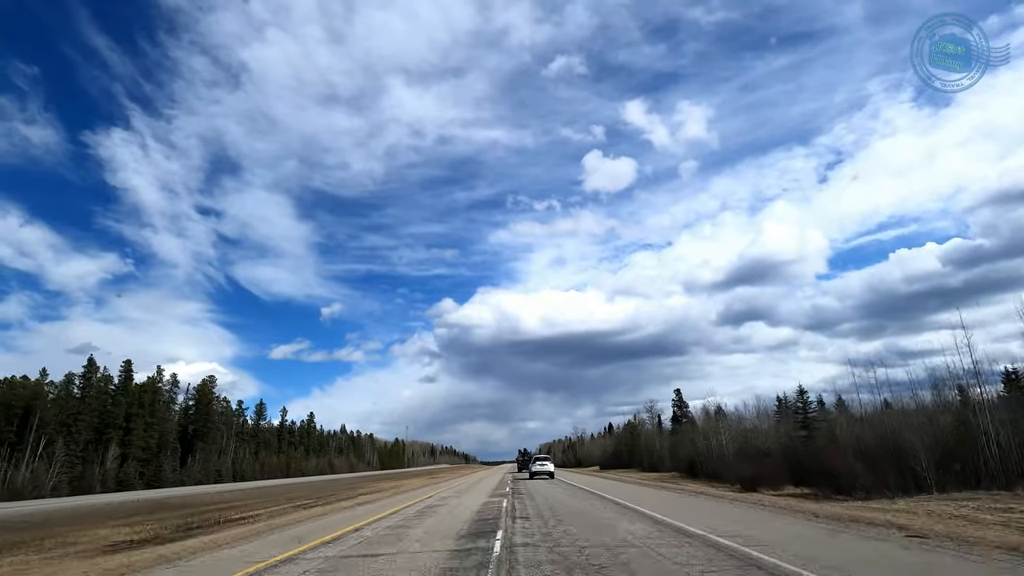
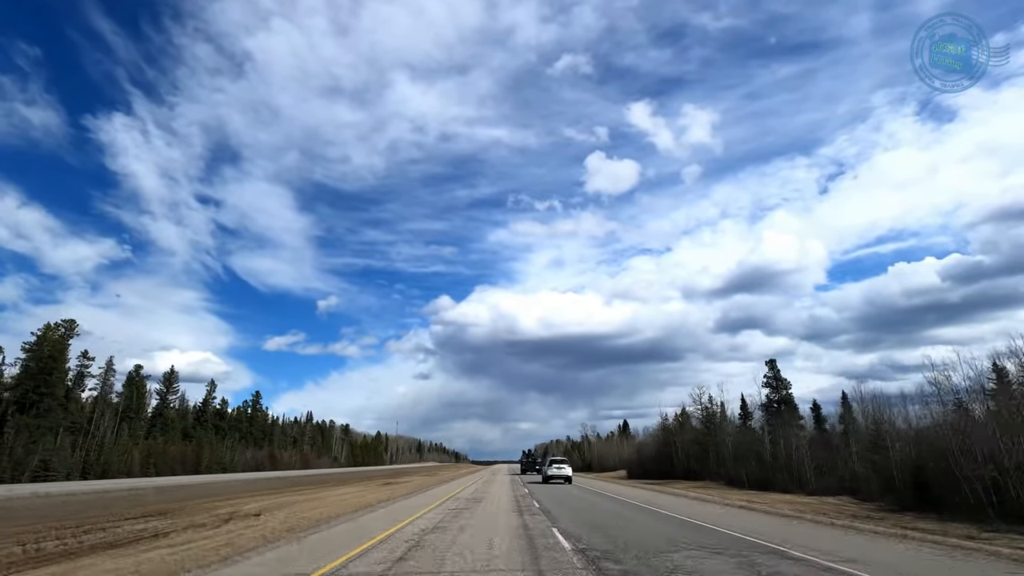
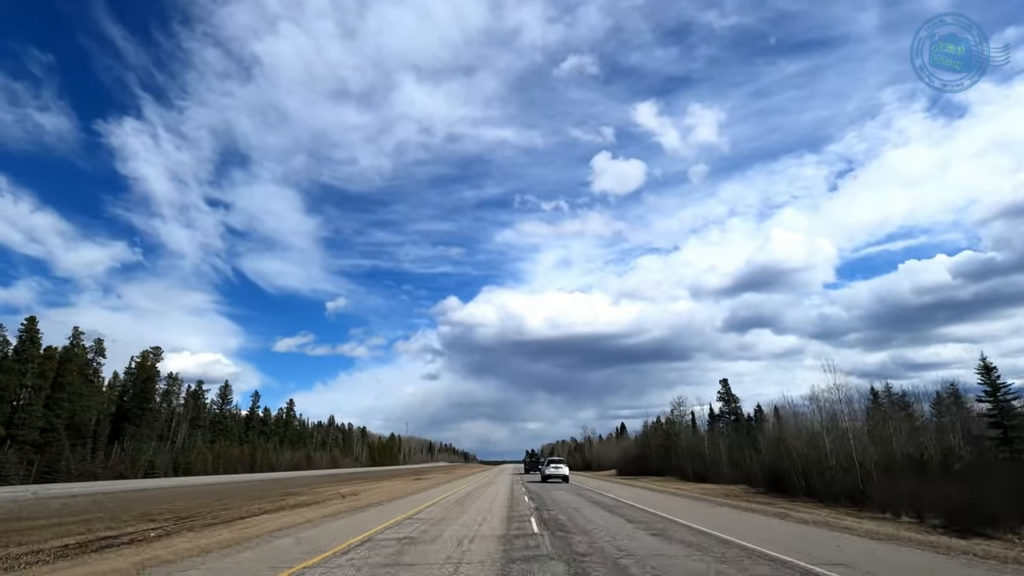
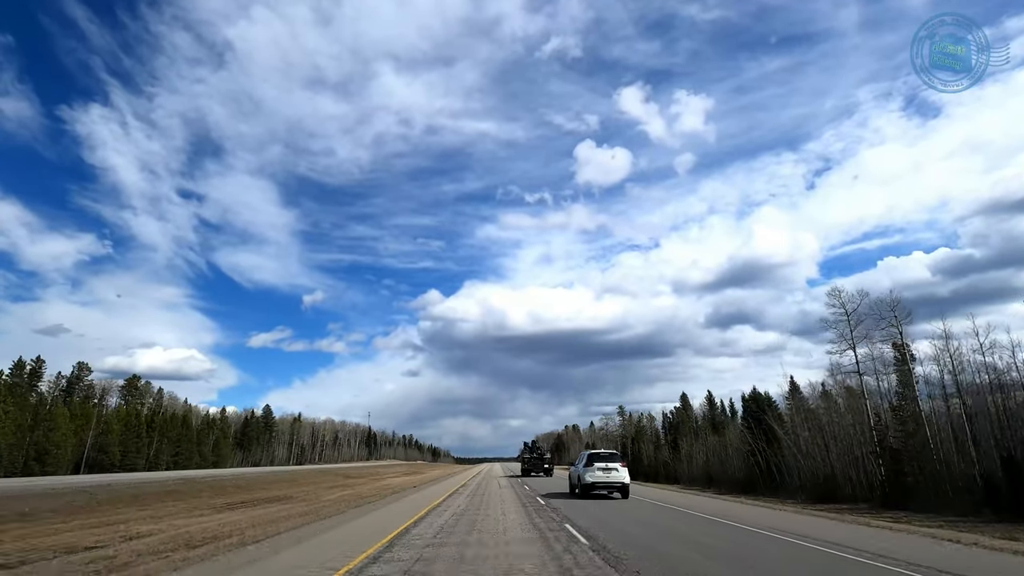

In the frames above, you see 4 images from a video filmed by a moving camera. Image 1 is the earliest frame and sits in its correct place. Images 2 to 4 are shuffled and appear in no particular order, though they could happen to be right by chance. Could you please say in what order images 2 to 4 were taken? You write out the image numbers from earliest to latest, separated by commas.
3, 2, 4
